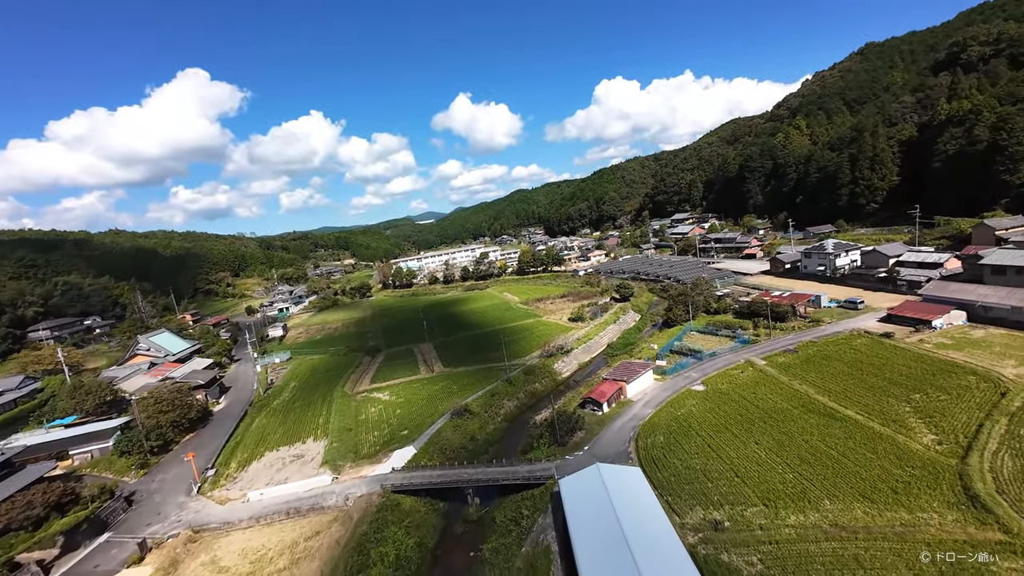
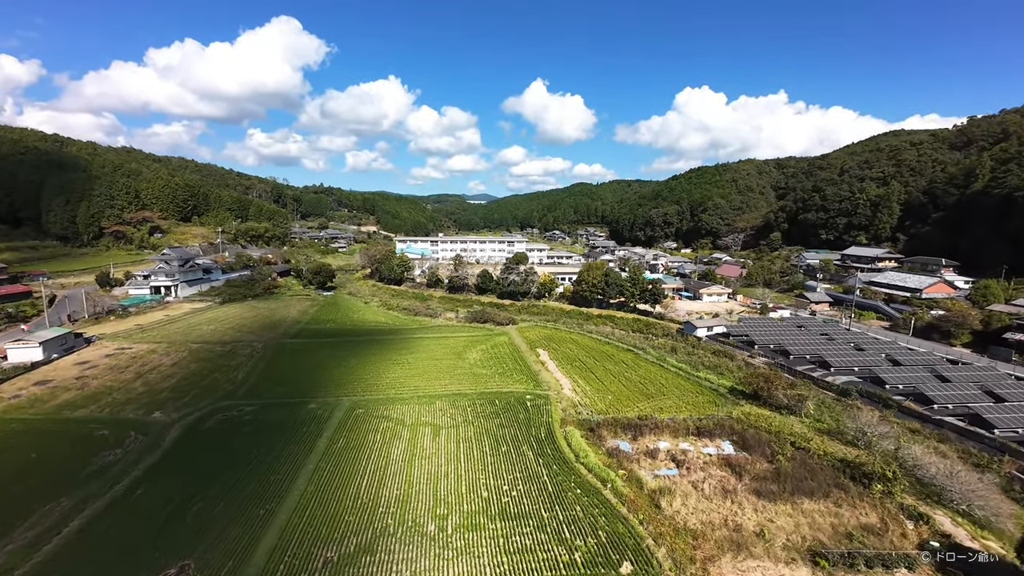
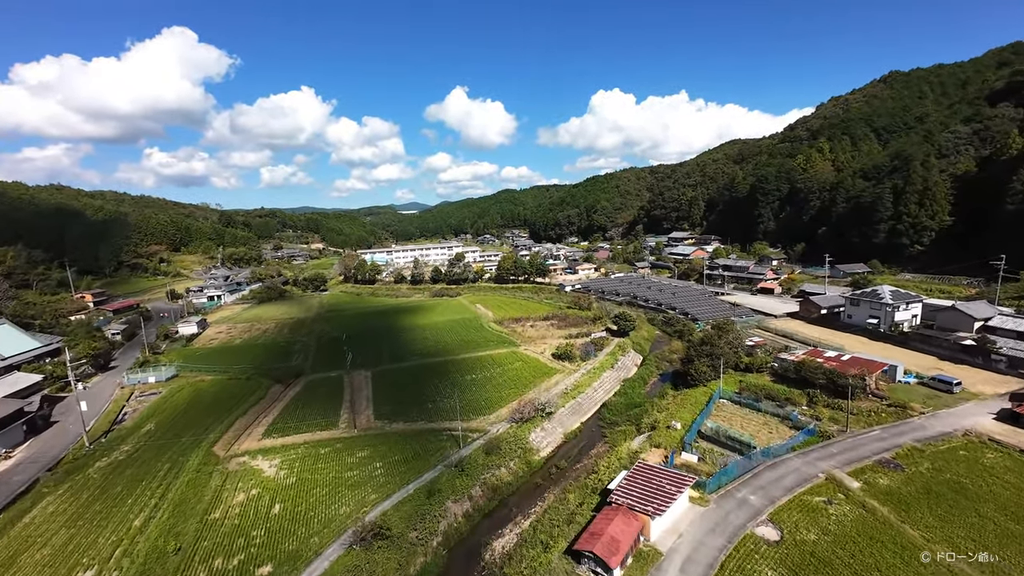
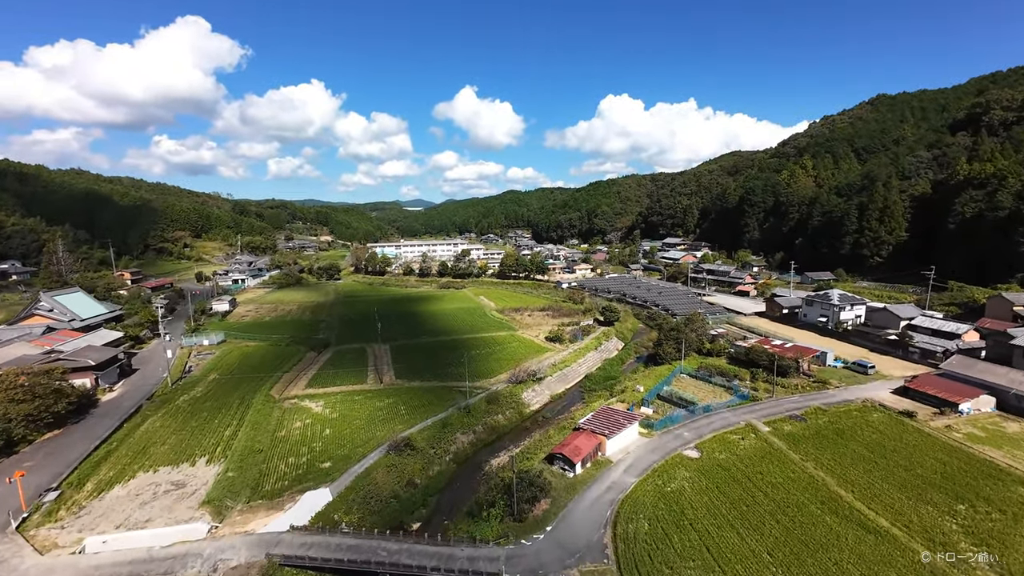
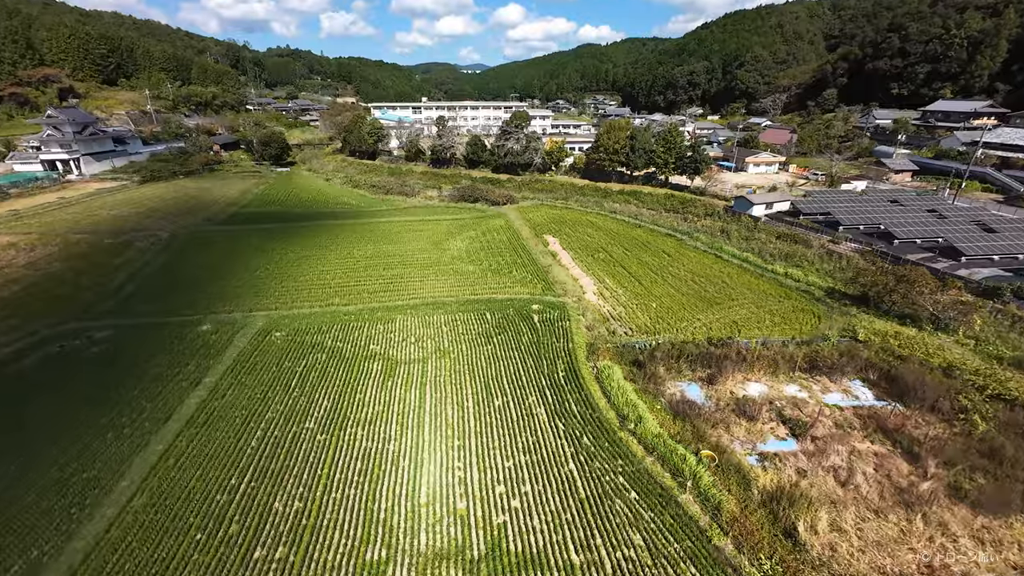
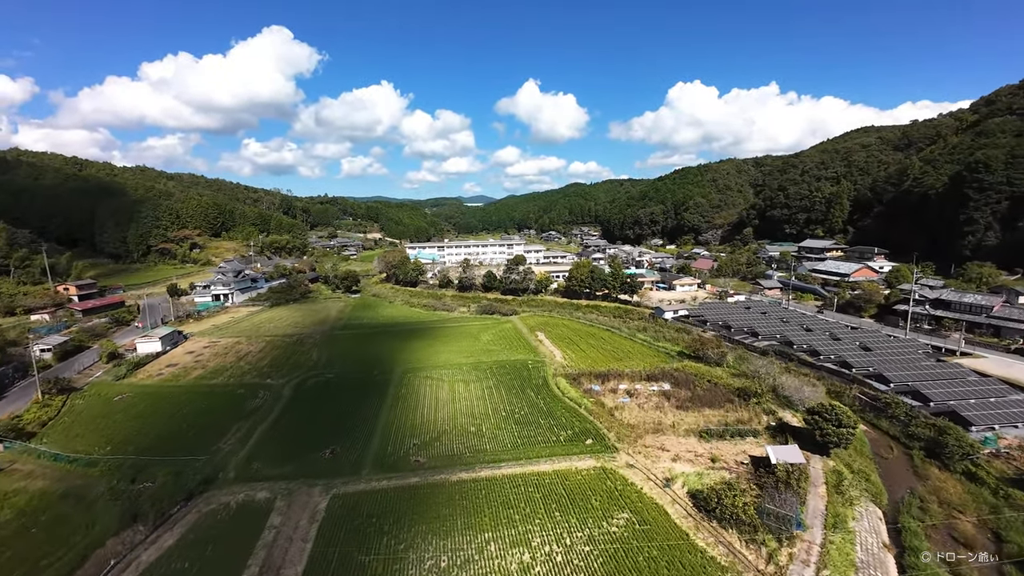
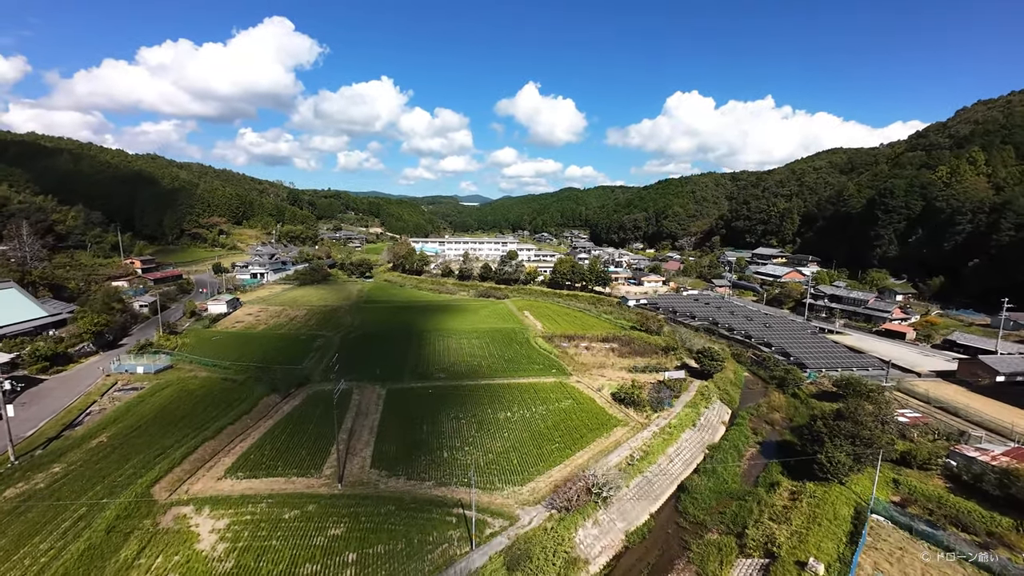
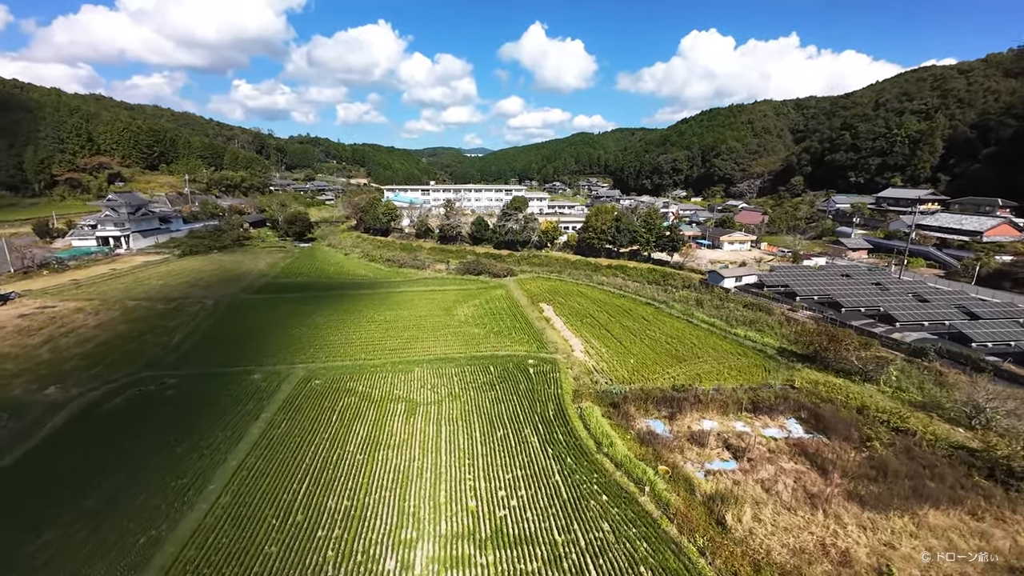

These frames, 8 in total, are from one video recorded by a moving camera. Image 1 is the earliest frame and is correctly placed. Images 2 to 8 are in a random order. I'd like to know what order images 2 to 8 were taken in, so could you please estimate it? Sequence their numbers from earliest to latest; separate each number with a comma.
4, 3, 7, 6, 2, 8, 5
